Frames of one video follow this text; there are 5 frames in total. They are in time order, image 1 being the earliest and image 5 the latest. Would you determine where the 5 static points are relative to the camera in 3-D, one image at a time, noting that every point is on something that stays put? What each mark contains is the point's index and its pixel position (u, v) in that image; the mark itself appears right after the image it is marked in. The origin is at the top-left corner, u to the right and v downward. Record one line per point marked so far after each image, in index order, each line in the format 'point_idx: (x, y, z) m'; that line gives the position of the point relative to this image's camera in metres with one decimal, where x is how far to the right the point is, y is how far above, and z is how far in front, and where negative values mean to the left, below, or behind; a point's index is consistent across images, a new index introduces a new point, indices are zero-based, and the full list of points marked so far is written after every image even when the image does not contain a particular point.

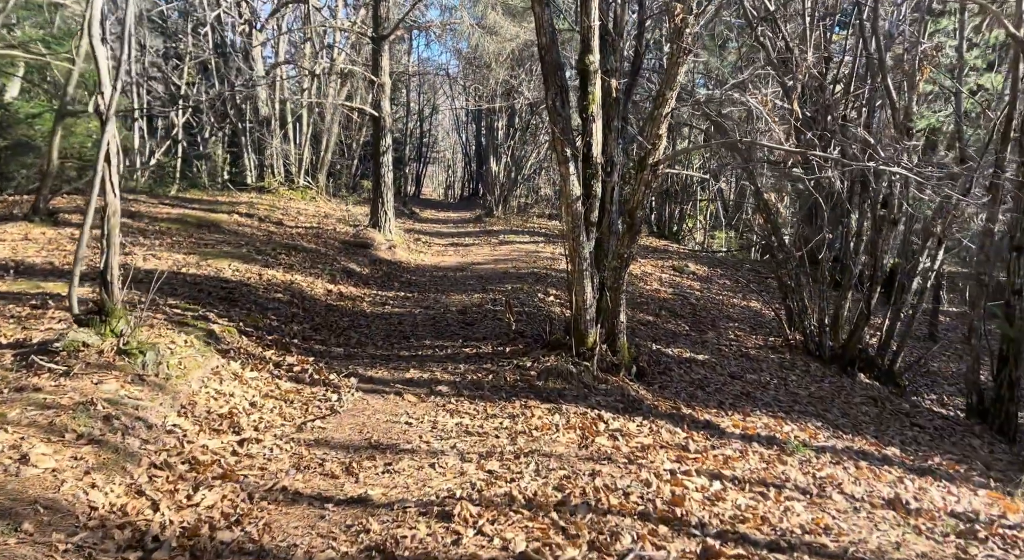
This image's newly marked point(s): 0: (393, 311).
0: (-1.8, -0.5, +11.6) m
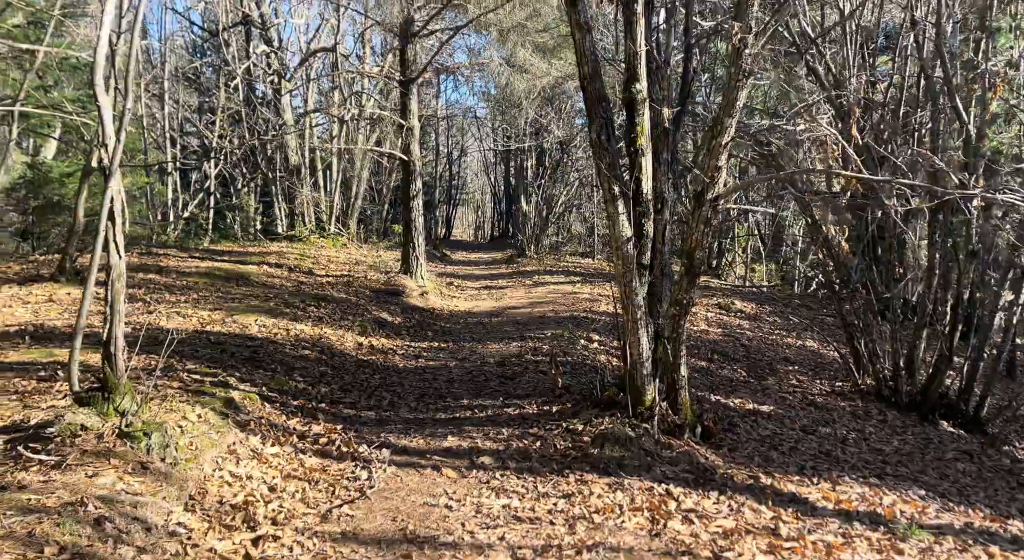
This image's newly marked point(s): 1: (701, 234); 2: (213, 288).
0: (-1.2, -1.2, +10.9) m
1: (+1.7, +0.4, +7.3) m
2: (-5.2, -0.2, +14.1) m
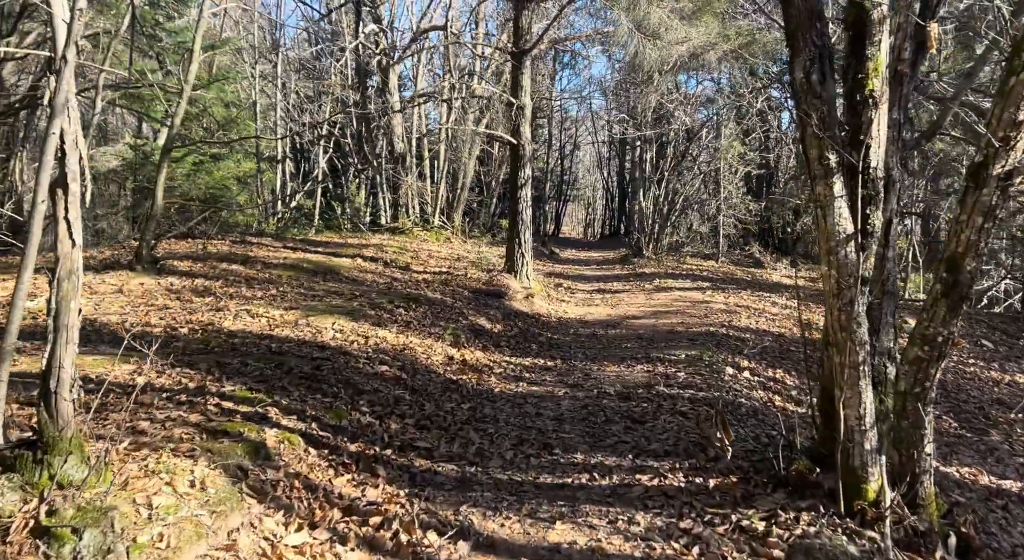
0: (+0.2, -1.2, +8.6) m
1: (+2.6, +0.3, +4.6) m
2: (-3.4, -0.1, +12.4) m
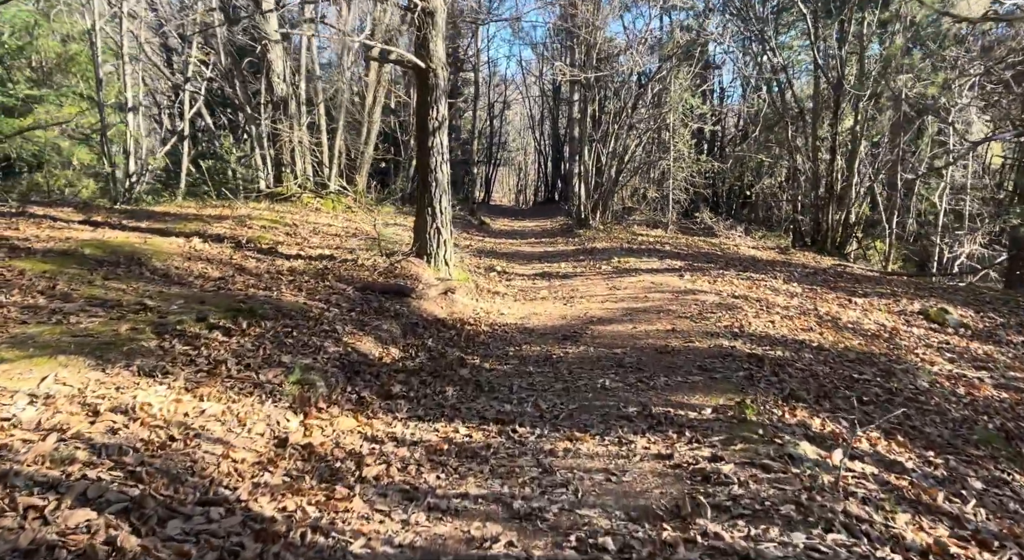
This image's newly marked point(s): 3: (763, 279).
0: (-0.4, -1.3, +3.9) m
1: (+2.3, +0.1, +0.1) m
2: (-4.3, -0.1, +7.3) m
3: (+4.4, 0.0, +14.2) m
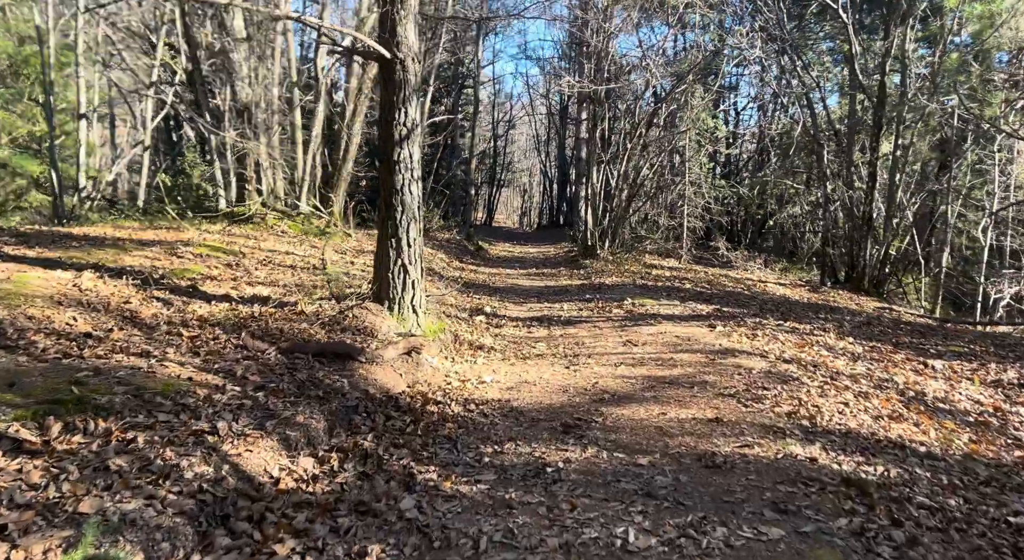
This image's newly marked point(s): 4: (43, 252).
0: (-0.6, -1.7, +1.3) m
1: (+2.2, -0.3, -2.5) m
2: (-4.5, -0.5, +4.7) m
3: (+4.3, -0.8, +11.5) m
4: (-5.6, +0.3, +9.7) m
